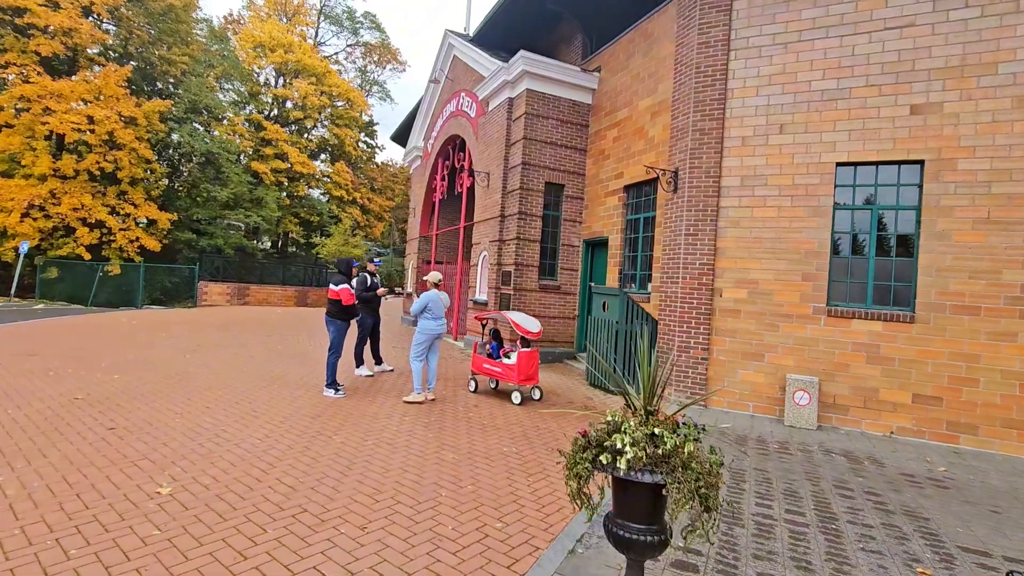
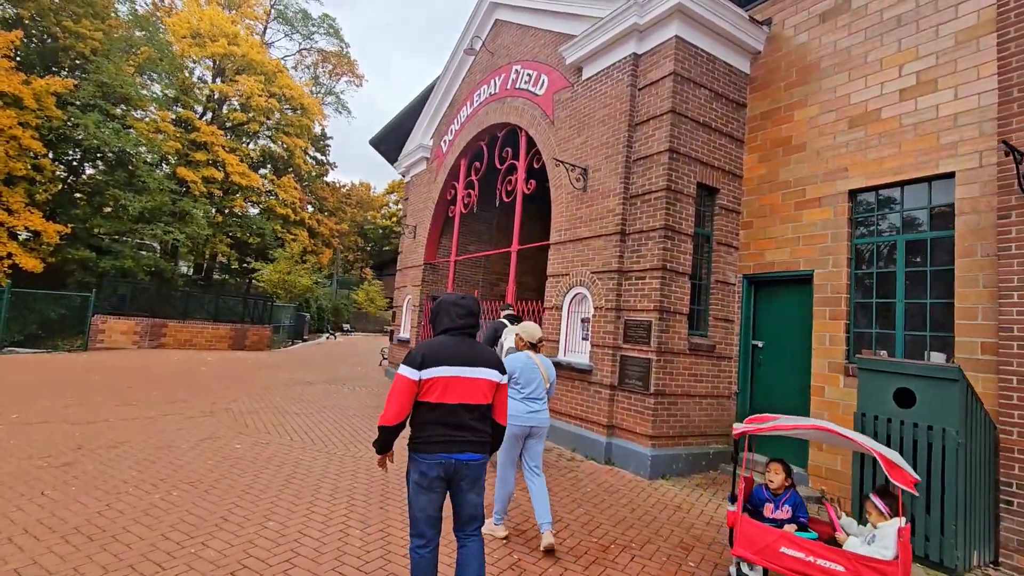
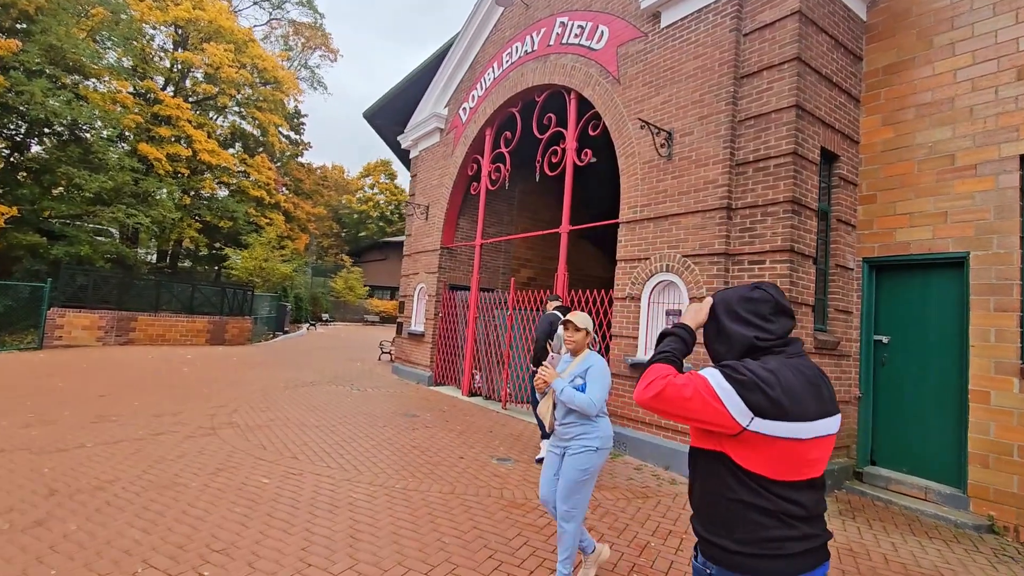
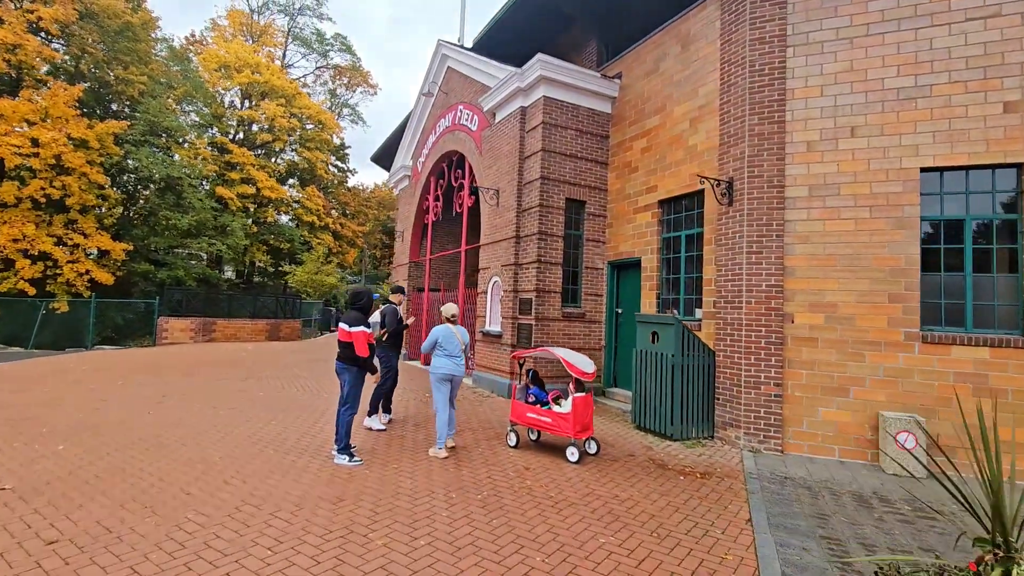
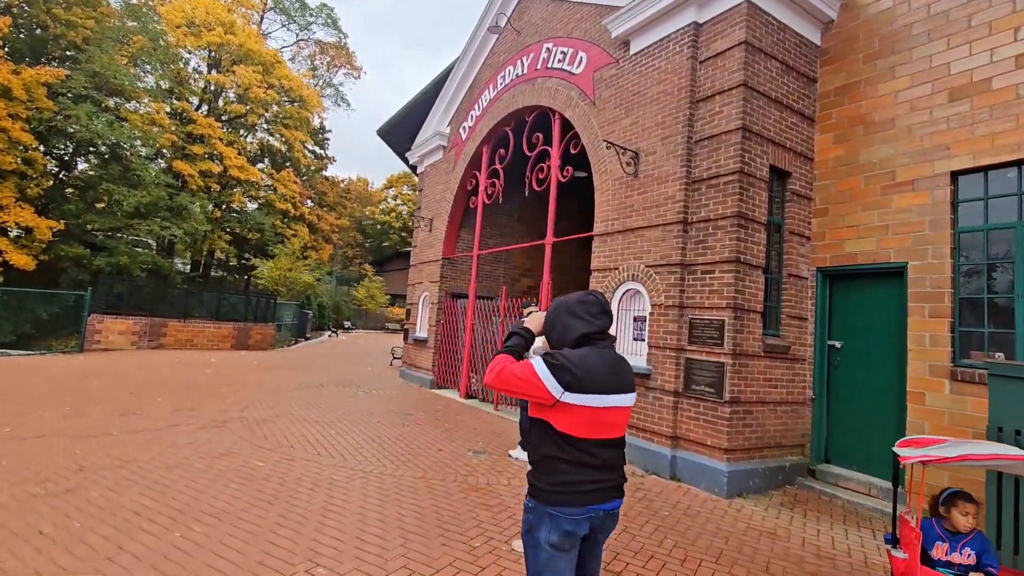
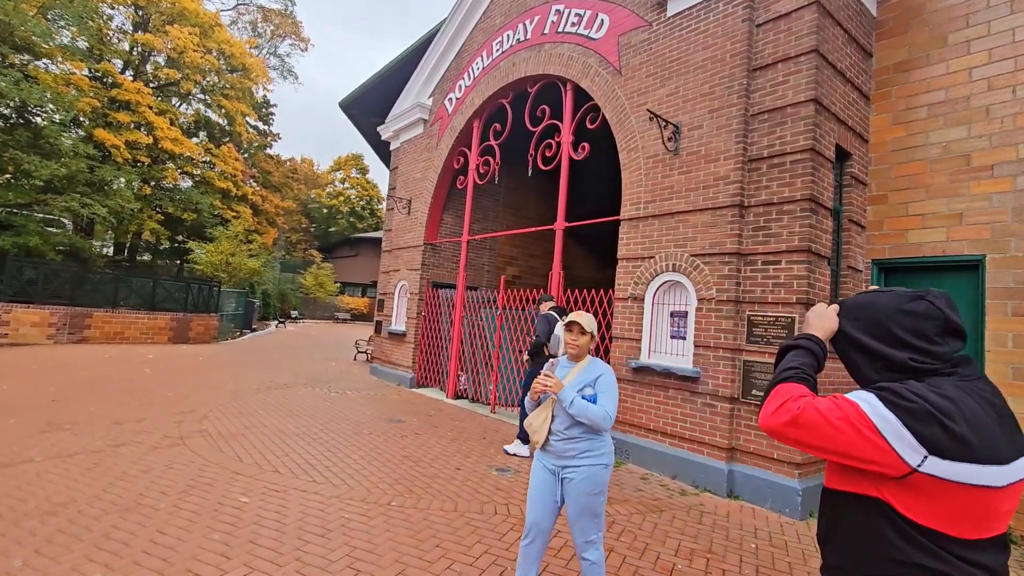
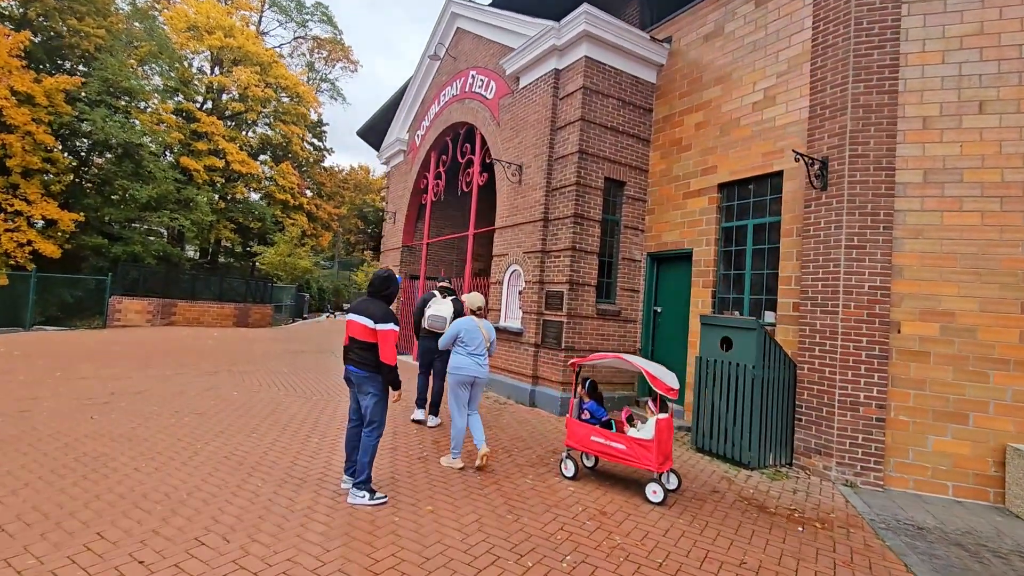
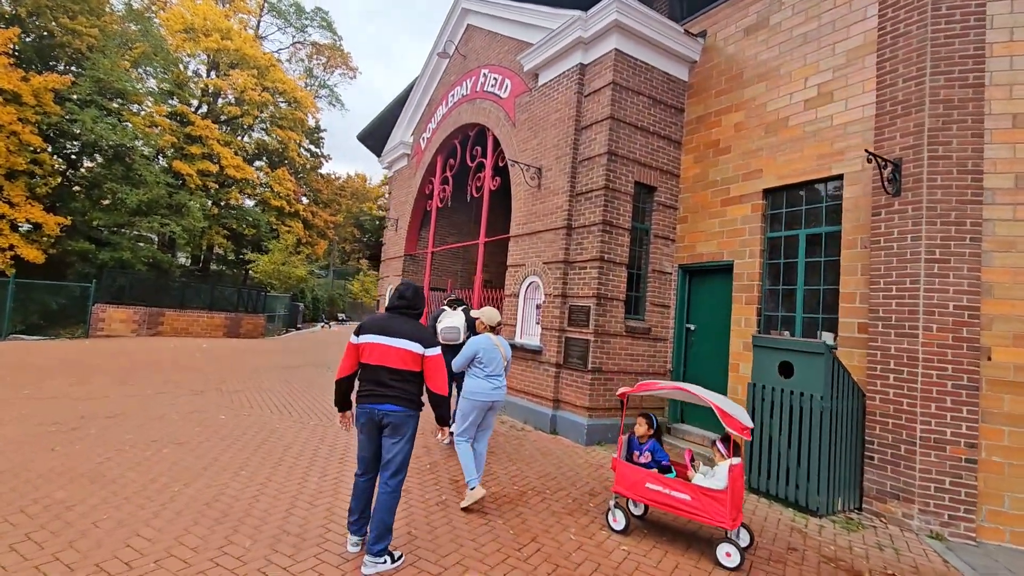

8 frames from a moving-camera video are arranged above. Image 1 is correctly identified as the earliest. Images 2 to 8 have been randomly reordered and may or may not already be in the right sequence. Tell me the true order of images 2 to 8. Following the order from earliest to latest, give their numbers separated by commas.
4, 7, 8, 2, 5, 3, 6
